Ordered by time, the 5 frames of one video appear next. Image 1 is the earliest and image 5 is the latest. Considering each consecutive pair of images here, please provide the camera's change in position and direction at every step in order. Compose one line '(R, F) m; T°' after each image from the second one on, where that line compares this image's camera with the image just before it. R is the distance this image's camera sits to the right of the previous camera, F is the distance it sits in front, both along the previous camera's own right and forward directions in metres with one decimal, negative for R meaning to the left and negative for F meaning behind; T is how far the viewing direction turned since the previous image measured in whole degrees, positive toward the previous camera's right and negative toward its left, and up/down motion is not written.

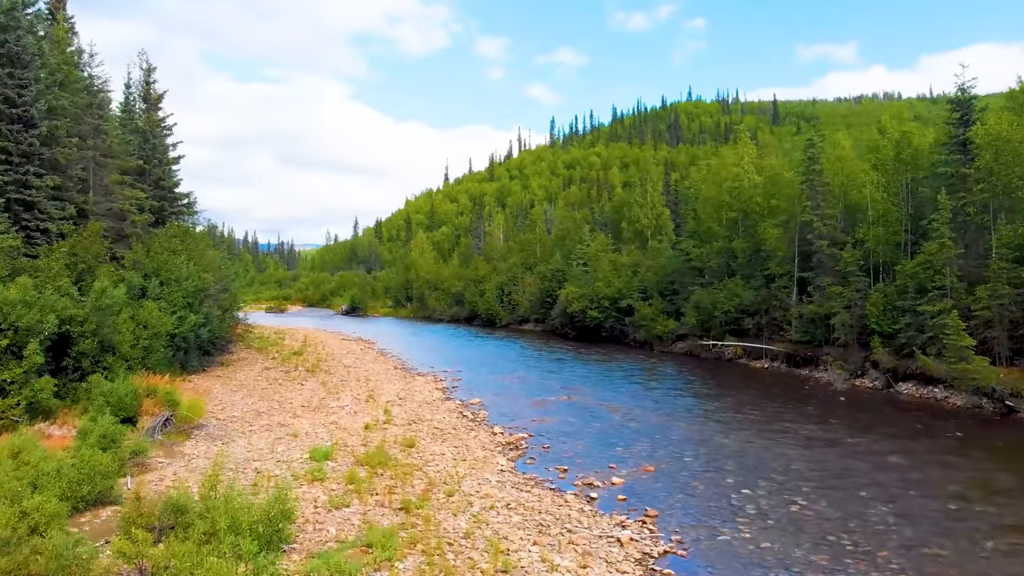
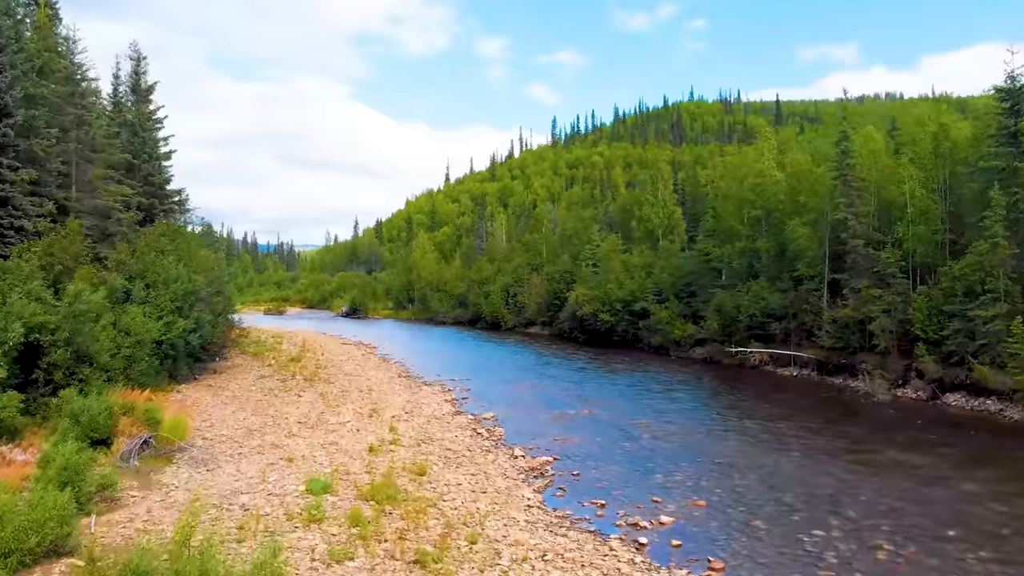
(-0.8, +2.4) m; 0°
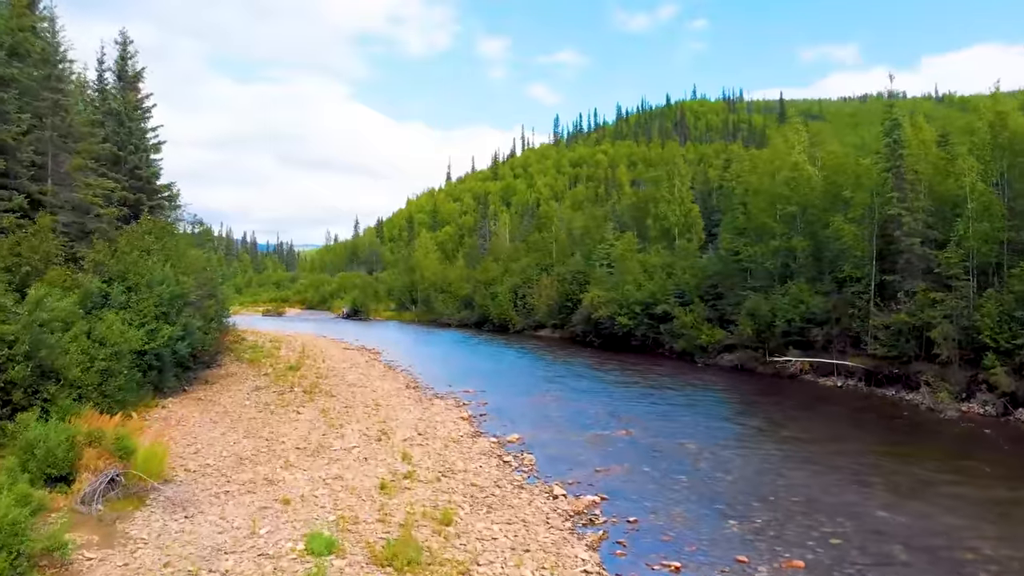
(-1.1, +3.1) m; 0°
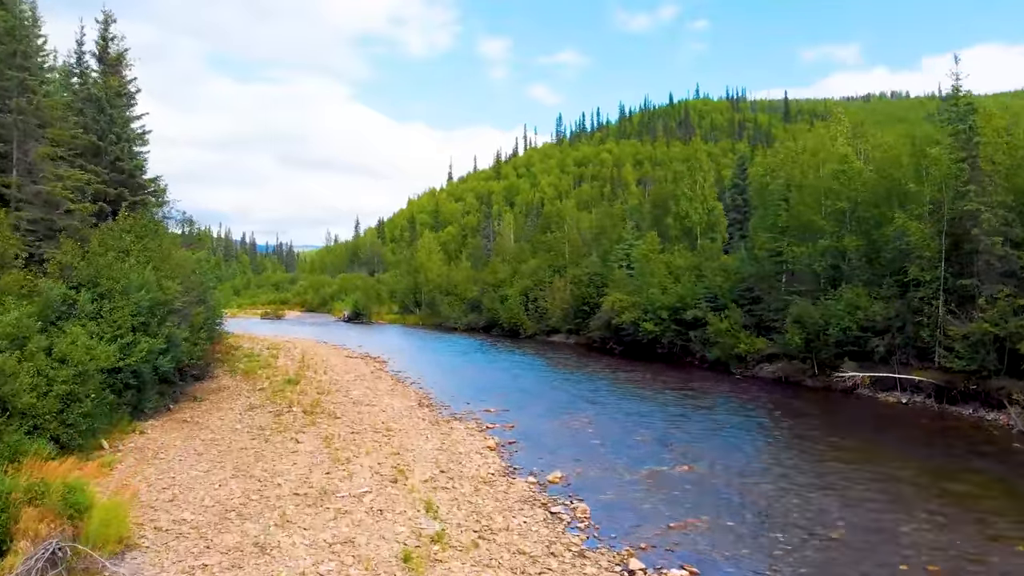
(-1.3, +3.7) m; 0°
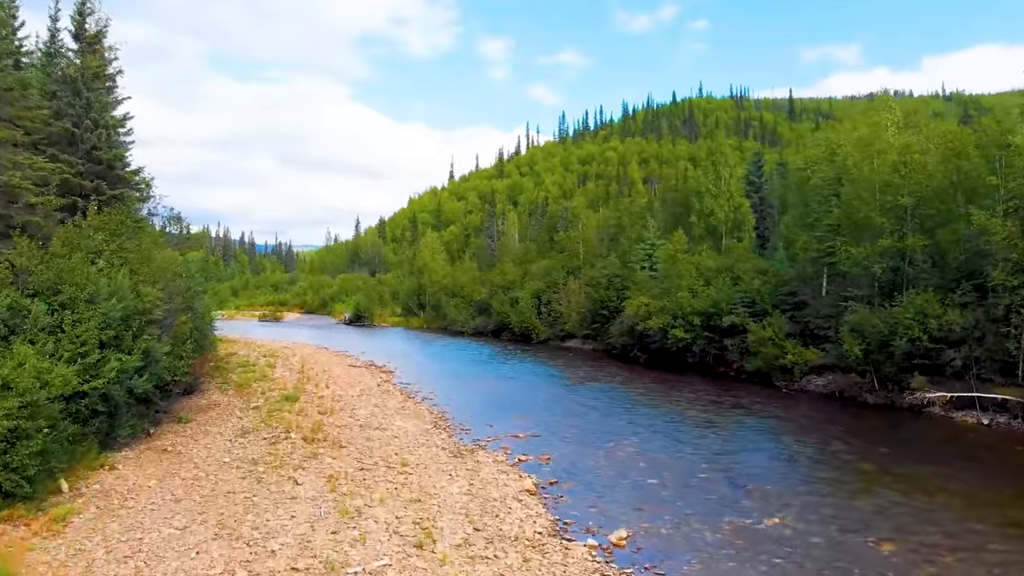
(-1.3, +3.7) m; 0°
